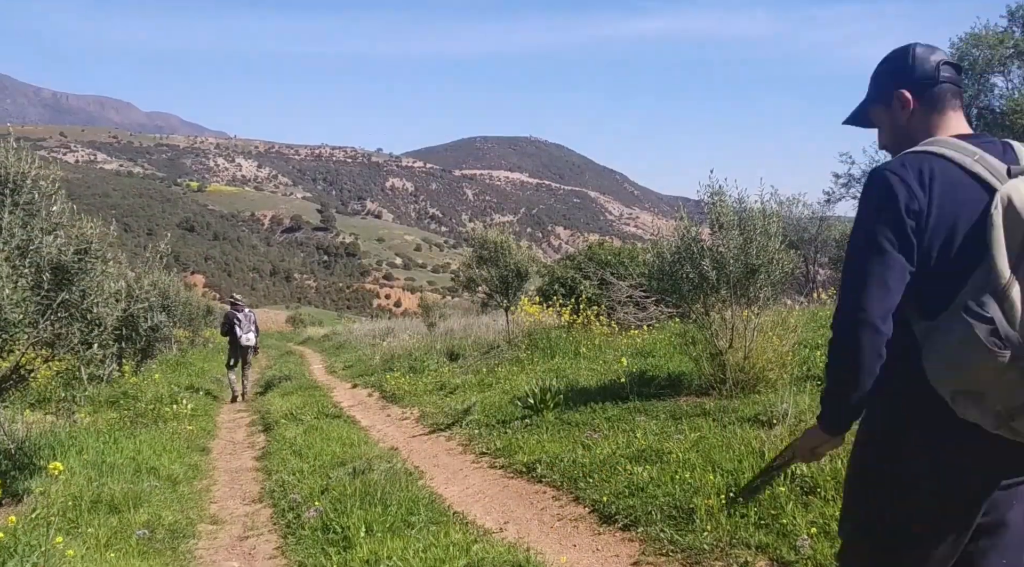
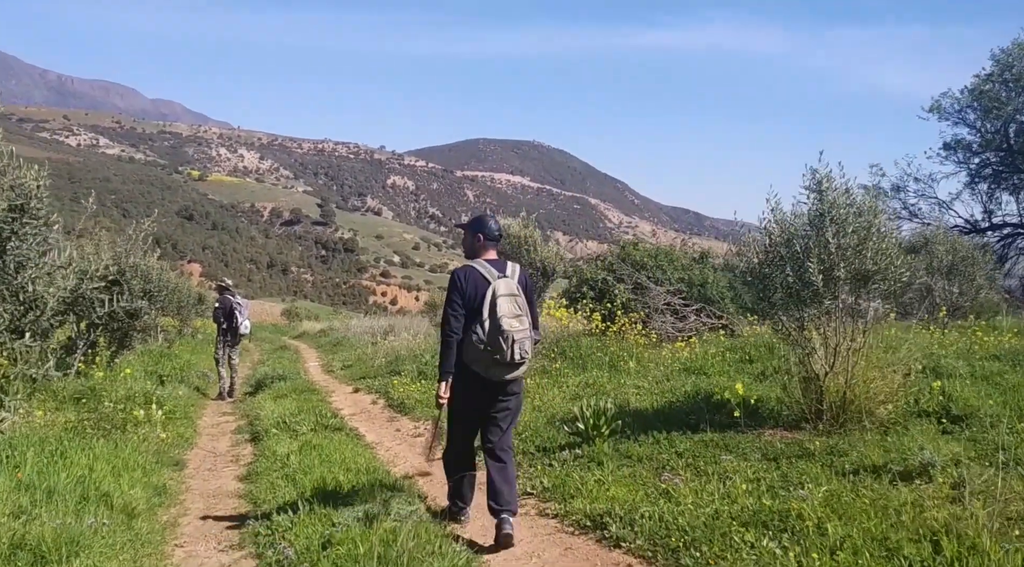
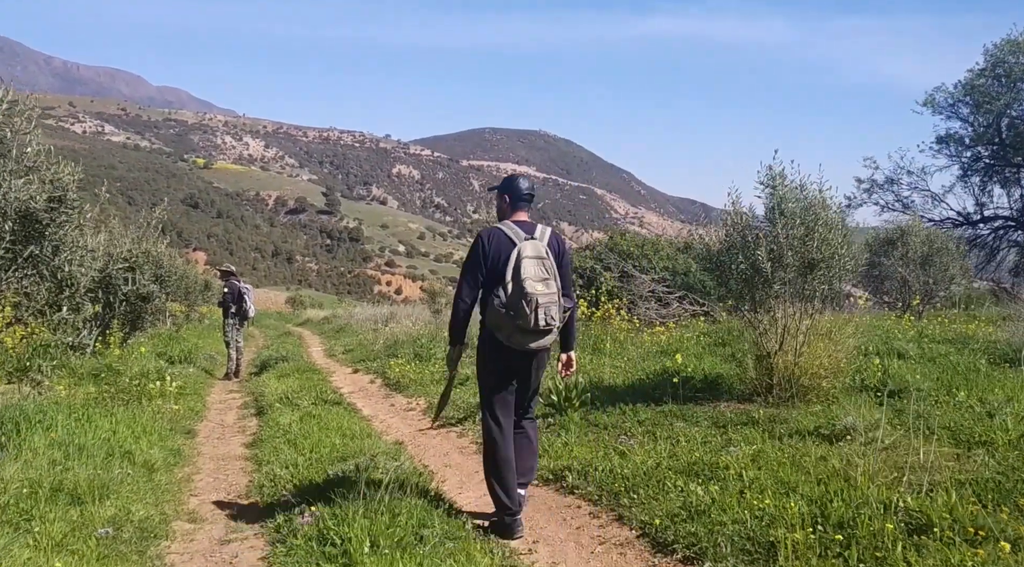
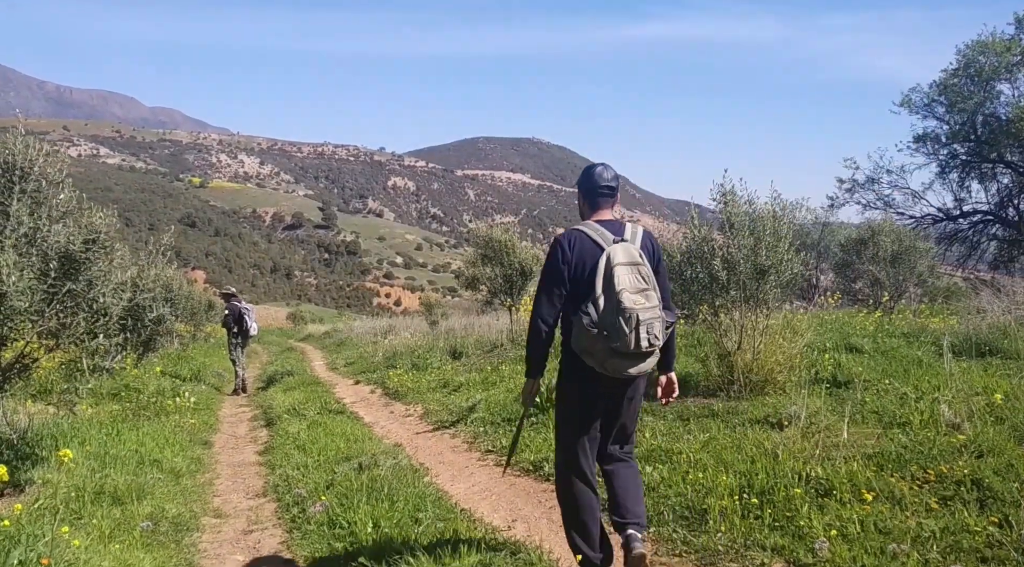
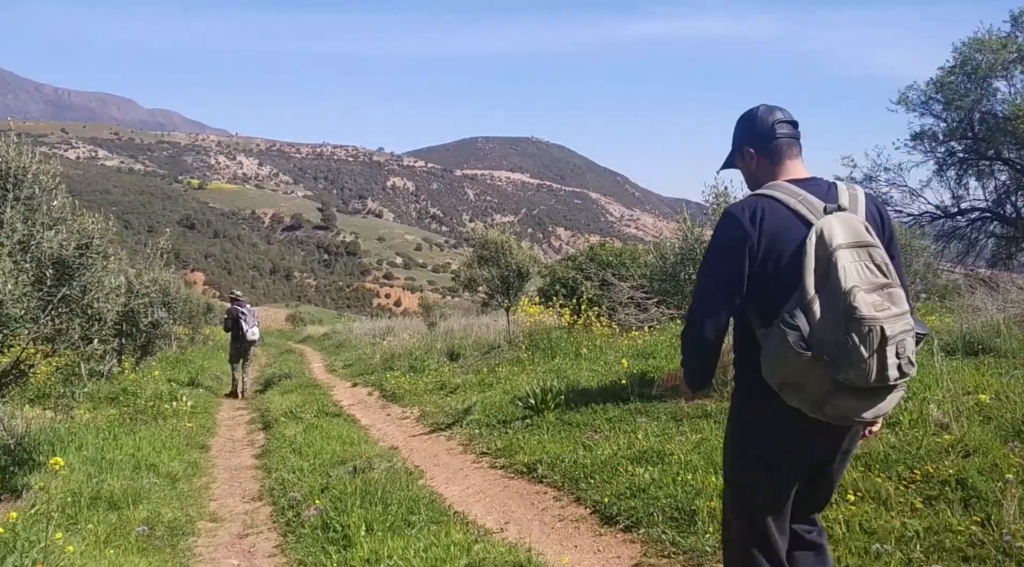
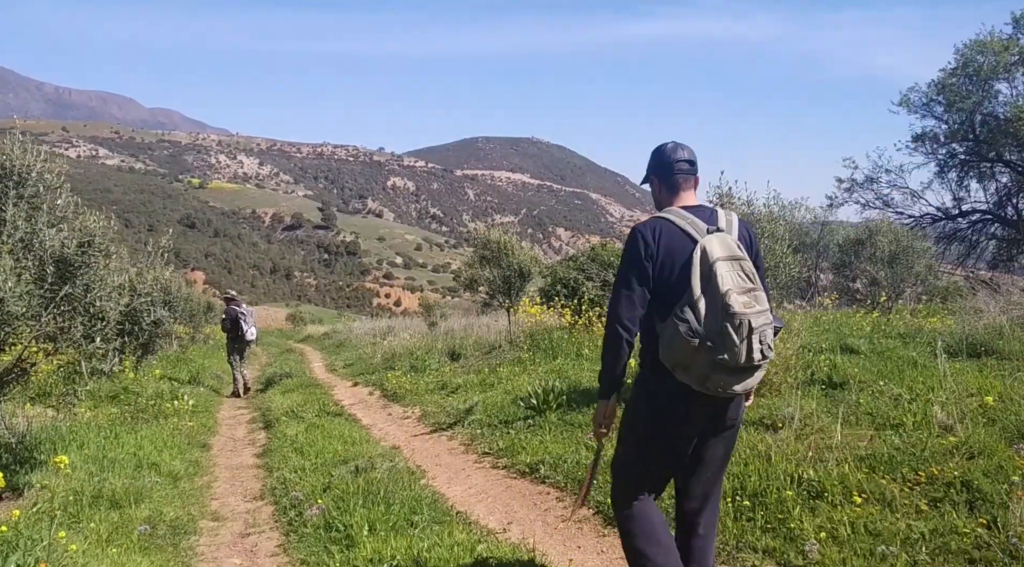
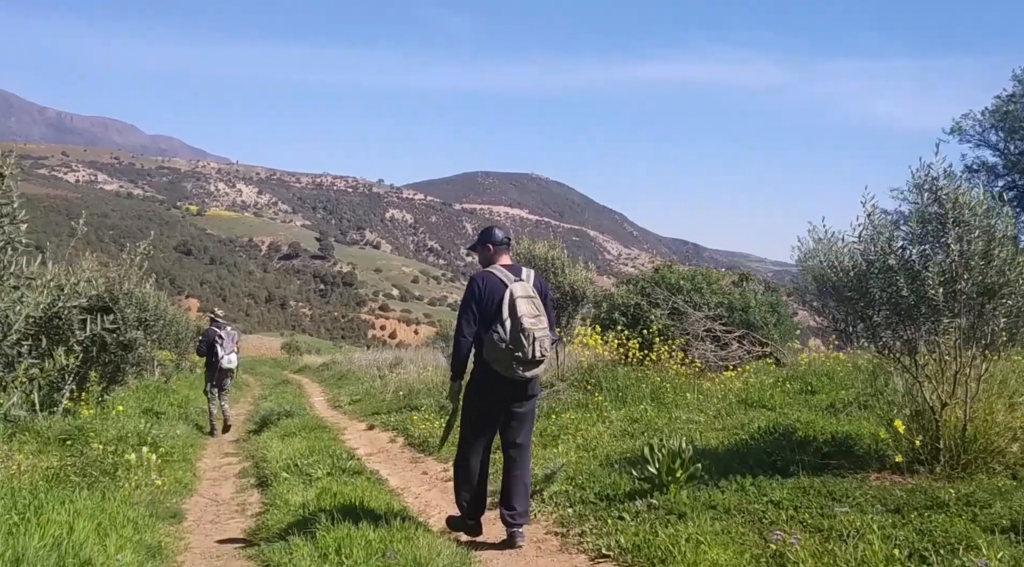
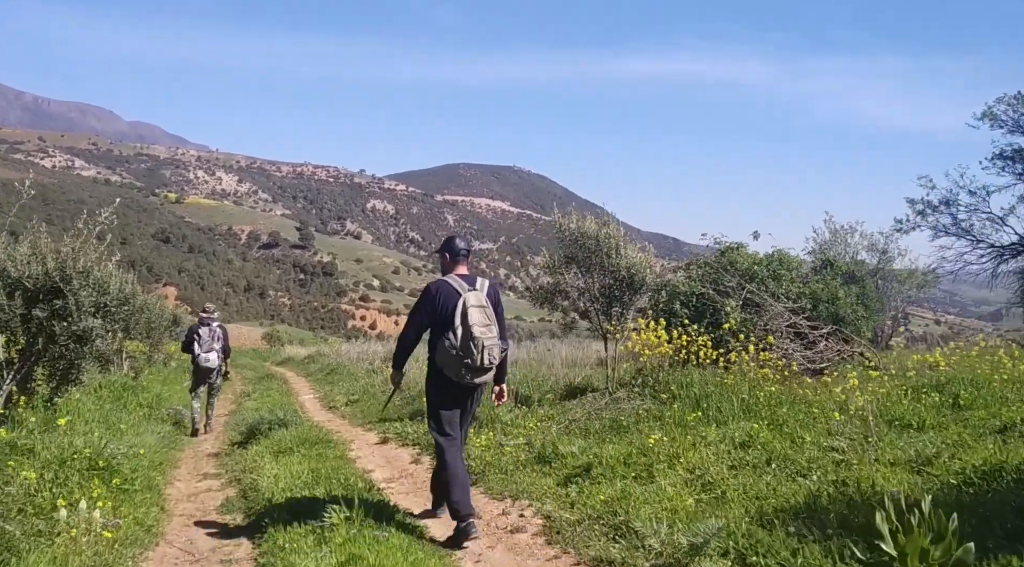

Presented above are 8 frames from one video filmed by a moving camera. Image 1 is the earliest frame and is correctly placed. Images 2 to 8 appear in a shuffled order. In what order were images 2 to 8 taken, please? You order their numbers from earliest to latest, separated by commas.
5, 6, 4, 3, 2, 7, 8
